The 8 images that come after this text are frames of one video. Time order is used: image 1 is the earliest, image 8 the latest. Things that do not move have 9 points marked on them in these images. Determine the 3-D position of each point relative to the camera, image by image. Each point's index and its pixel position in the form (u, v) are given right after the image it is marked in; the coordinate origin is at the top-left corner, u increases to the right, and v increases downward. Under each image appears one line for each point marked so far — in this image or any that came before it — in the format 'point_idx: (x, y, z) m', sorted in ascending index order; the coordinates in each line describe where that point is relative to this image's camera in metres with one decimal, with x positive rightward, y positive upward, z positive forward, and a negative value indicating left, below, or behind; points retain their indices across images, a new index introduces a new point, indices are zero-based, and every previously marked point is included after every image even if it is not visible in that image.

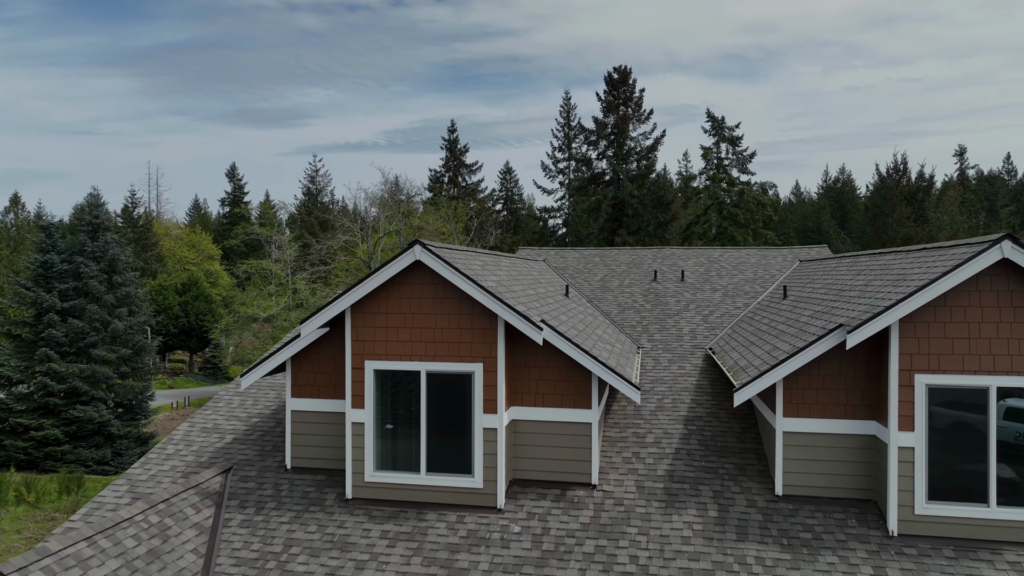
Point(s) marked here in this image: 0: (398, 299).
0: (-1.0, -0.1, +6.0) m
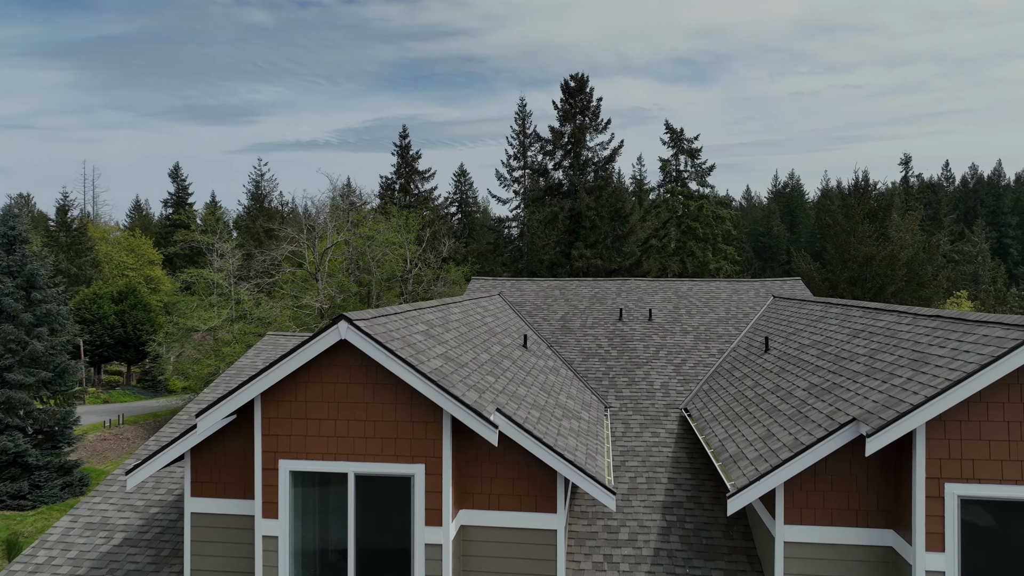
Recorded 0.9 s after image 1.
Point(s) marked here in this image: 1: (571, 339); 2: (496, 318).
0: (-1.3, -0.7, +4.8) m
1: (+0.8, -0.7, +9.4) m
2: (-0.2, -0.4, +8.8) m
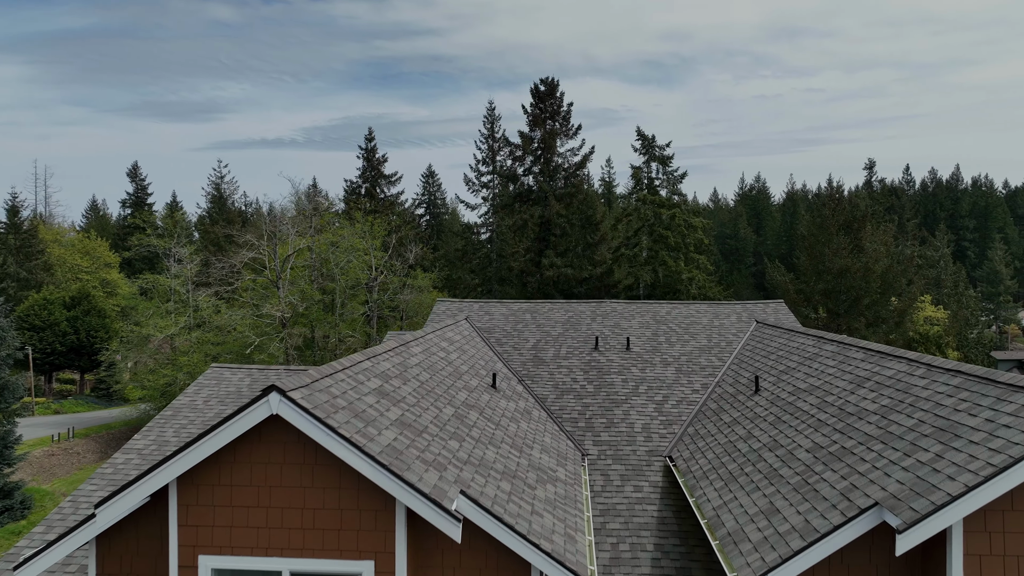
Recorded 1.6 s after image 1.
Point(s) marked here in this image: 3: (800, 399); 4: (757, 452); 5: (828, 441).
0: (-1.5, -1.0, +4.0) m
1: (+0.4, -1.1, +8.7) m
2: (-0.6, -0.7, +8.1) m
3: (+2.5, -1.0, +6.2) m
4: (+2.0, -1.3, +5.7) m
5: (+2.2, -1.1, +5.0) m
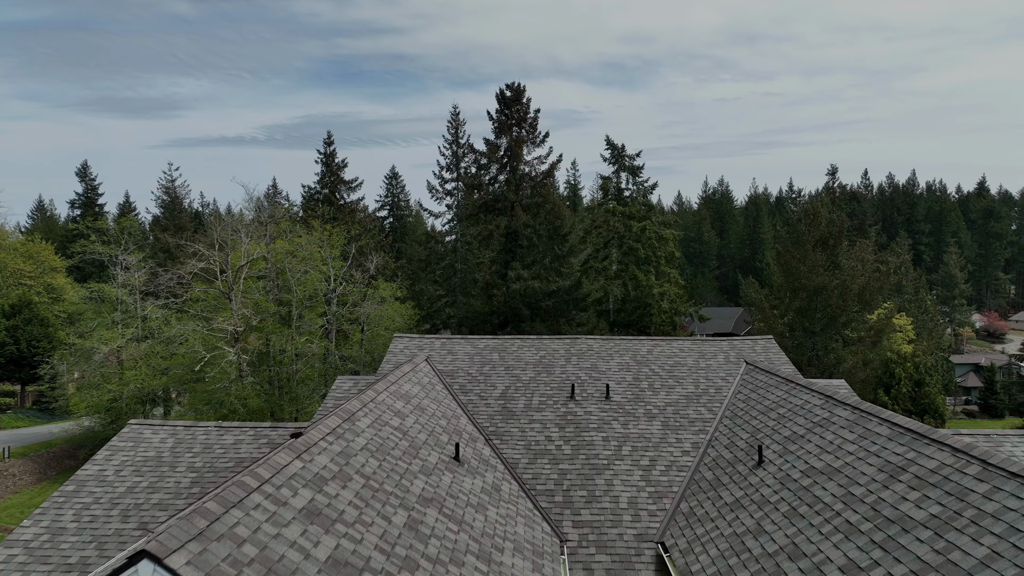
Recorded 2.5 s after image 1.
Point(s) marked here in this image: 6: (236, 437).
0: (-1.7, -1.5, +2.9) m
1: (0.0, -1.5, +7.6) m
2: (-0.9, -1.2, +7.0) m
3: (+2.3, -1.5, +5.3) m
4: (+1.8, -1.8, +4.7) m
5: (+2.1, -1.6, +4.1) m
6: (-3.0, -1.6, +7.6) m
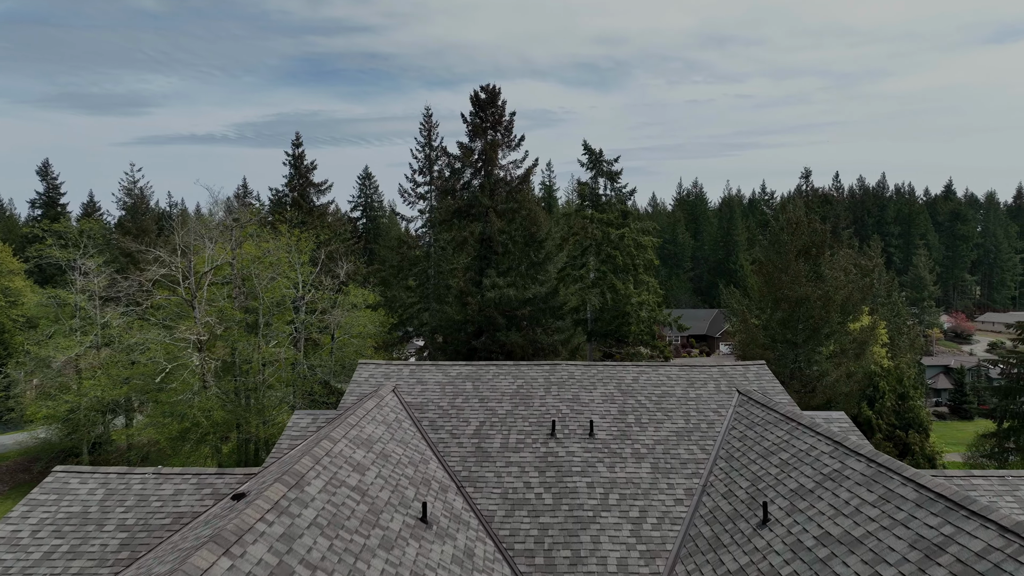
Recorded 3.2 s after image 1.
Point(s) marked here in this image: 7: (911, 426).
0: (-1.7, -1.8, +2.1) m
1: (-0.2, -1.8, +6.9) m
2: (-1.1, -1.5, +6.2) m
3: (+2.1, -1.8, +4.6) m
4: (+1.6, -2.1, +4.0) m
5: (+1.9, -1.9, +3.4) m
6: (-3.2, -1.9, +6.8) m
7: (+9.8, -3.4, +17.4) m
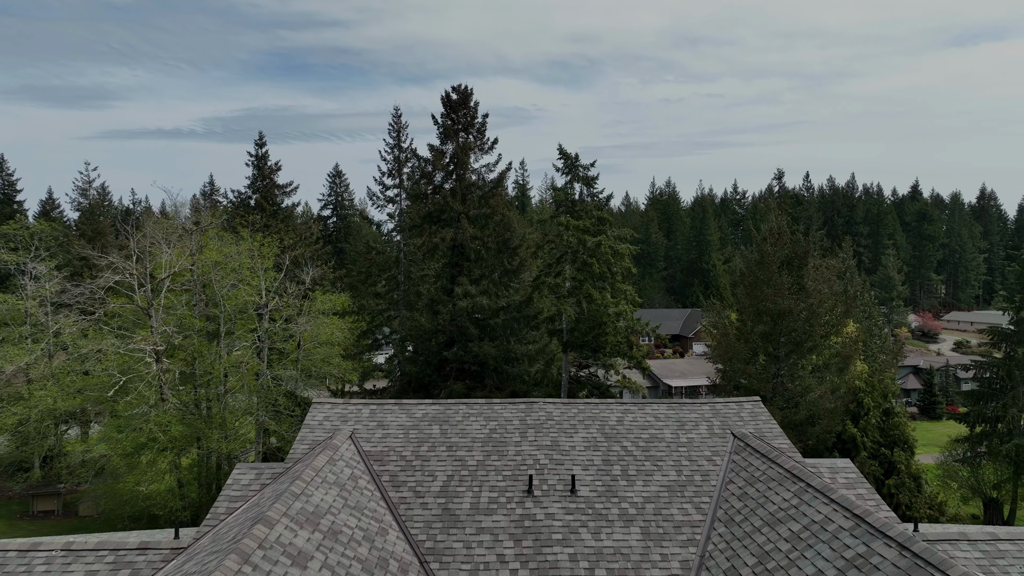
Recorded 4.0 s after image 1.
0: (-1.8, -2.2, +1.2) m
1: (-0.5, -2.2, +6.0) m
2: (-1.3, -1.9, +5.3) m
3: (+2.0, -2.1, +3.8) m
4: (+1.5, -2.5, +3.2) m
5: (+1.8, -2.3, +2.6) m
6: (-3.5, -2.3, +5.8) m
7: (+9.2, -3.8, +16.9) m
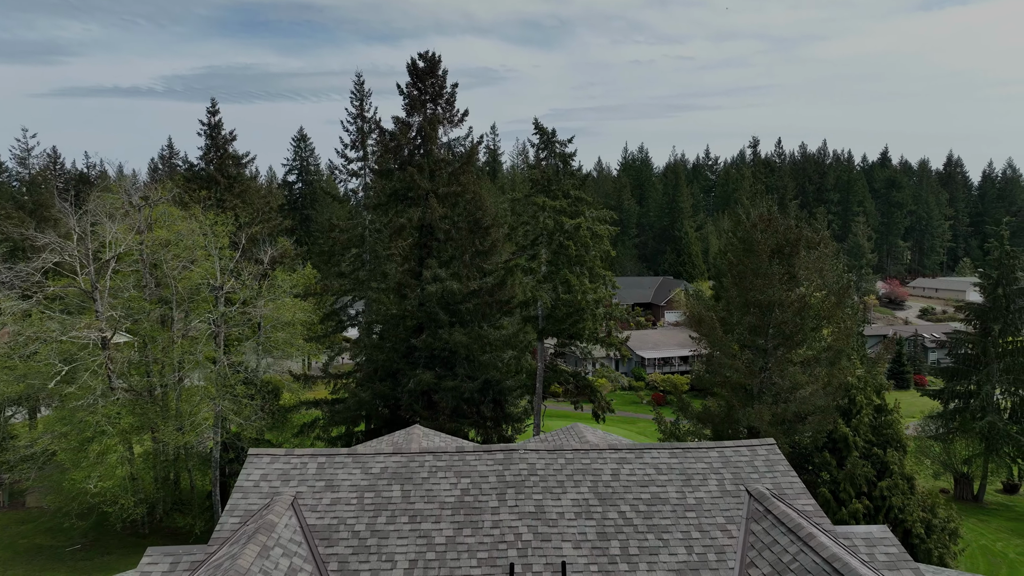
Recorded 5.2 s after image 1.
0: (-1.7, -2.9, -0.1) m
1: (-0.6, -2.6, +4.7) m
2: (-1.5, -2.3, +4.0) m
3: (+1.9, -2.6, +2.7) m
4: (+1.4, -3.0, +2.1) m
5: (+1.8, -2.8, +1.5) m
6: (-3.6, -2.7, +4.4) m
7: (+8.6, -3.6, +16.1) m
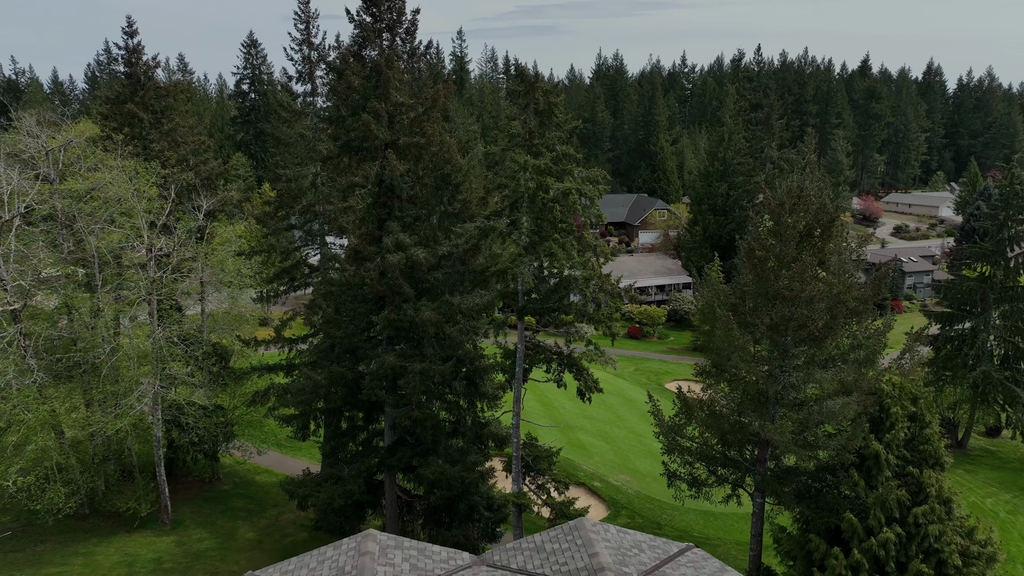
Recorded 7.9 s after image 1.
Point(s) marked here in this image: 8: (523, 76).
0: (-1.4, -5.0, -2.6) m
1: (-0.5, -4.1, +2.2) m
2: (-1.3, -3.9, +1.4) m
3: (+2.1, -4.4, +0.3) m
4: (+1.7, -4.8, -0.3) m
5: (+2.1, -4.7, -0.9) m
6: (-3.5, -4.3, +1.8) m
7: (+8.2, -3.4, +14.0) m
8: (+0.3, +5.4, +18.2) m
